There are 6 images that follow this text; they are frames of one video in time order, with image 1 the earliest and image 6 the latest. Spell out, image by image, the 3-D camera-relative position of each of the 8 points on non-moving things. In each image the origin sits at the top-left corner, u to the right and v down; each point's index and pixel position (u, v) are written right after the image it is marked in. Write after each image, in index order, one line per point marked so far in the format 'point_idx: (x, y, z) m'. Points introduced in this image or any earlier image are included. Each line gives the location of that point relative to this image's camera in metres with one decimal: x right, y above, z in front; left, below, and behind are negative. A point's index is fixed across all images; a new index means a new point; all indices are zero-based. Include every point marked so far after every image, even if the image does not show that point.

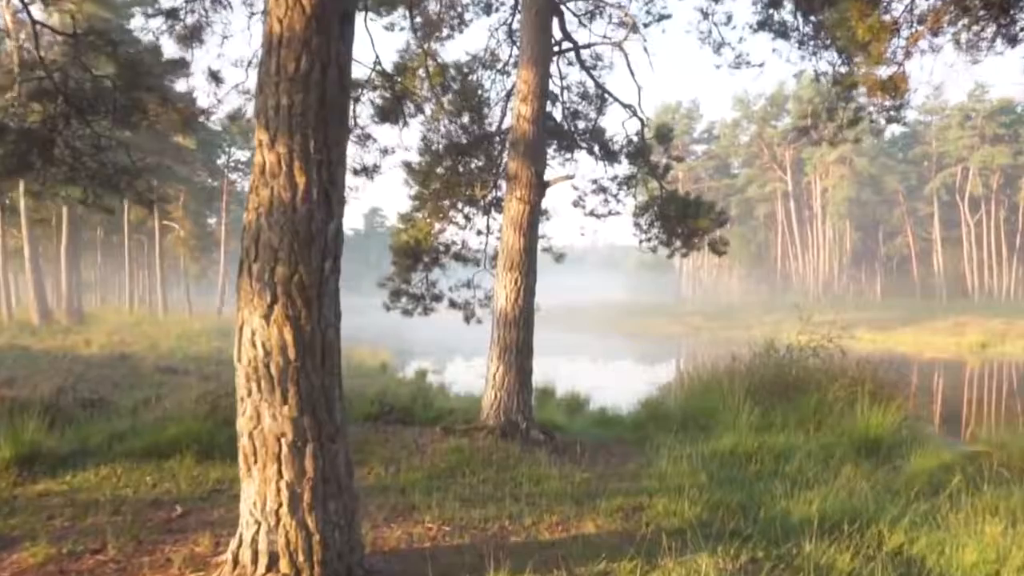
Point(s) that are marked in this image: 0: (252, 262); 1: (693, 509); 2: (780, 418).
0: (-1.0, +0.1, +3.5) m
1: (+1.1, -1.3, +5.4) m
2: (+3.0, -1.4, +9.9) m
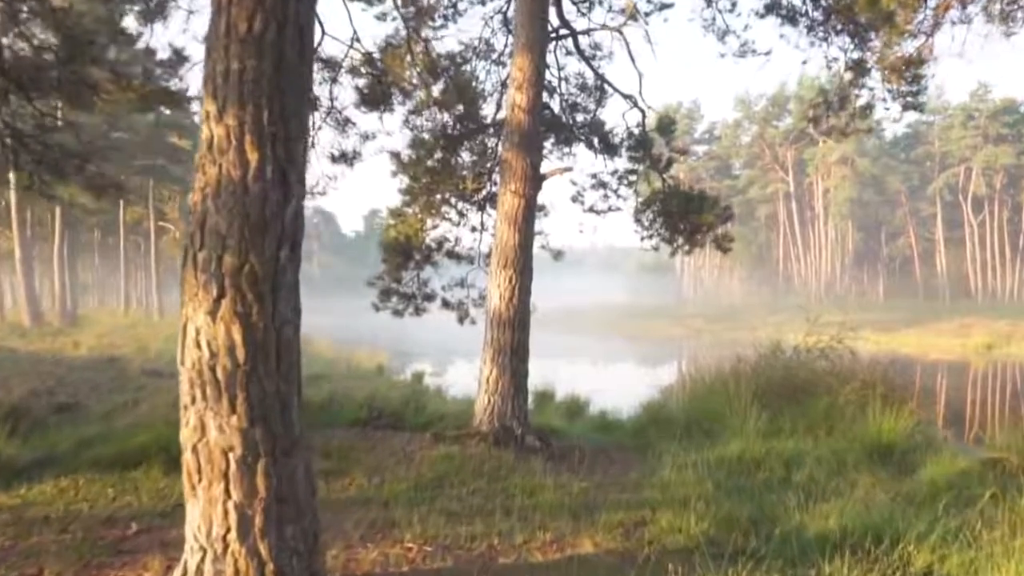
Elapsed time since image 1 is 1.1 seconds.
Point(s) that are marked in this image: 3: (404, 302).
0: (-1.1, +0.1, +3.1) m
1: (+1.0, -1.3, +5.0) m
2: (+2.9, -1.4, +9.5) m
3: (-1.2, -0.2, +9.9) m
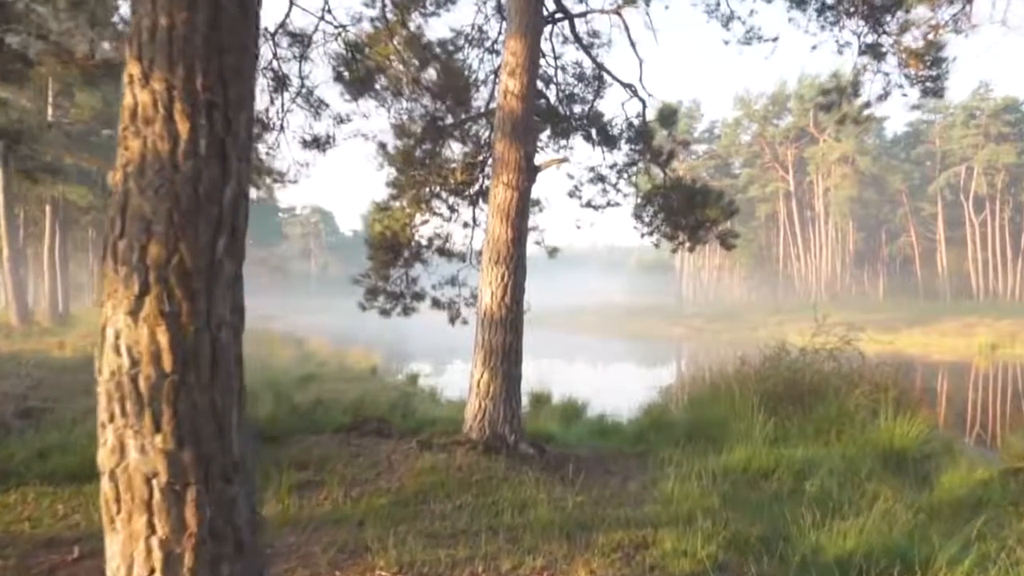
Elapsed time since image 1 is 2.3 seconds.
0: (-1.1, +0.1, +2.6) m
1: (+1.0, -1.3, +4.5) m
2: (+2.9, -1.4, +9.0) m
3: (-1.3, -0.1, +9.5) m
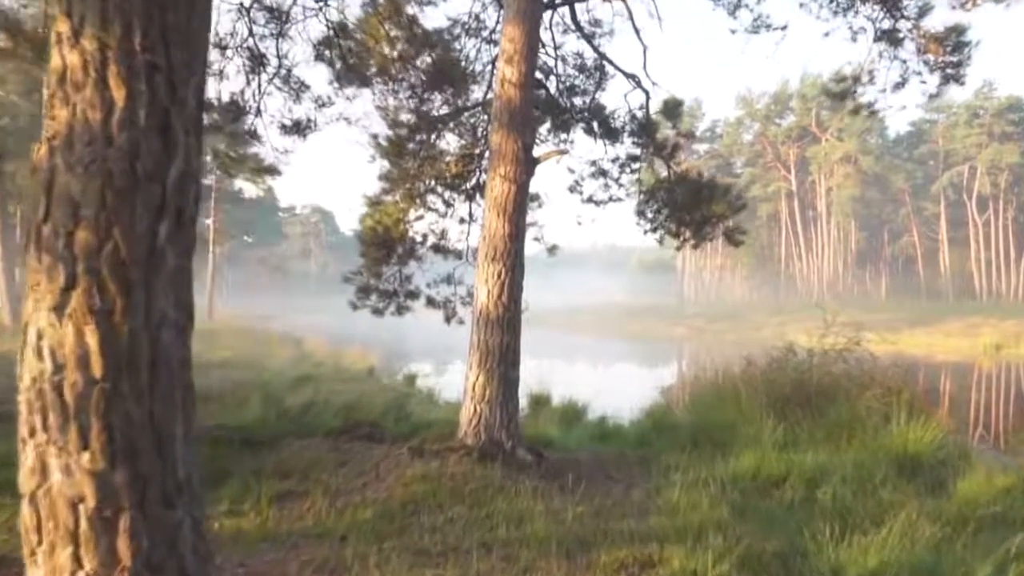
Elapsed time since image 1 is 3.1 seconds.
0: (-1.2, +0.2, +2.2) m
1: (+1.0, -1.3, +4.1) m
2: (+2.8, -1.4, +8.6) m
3: (-1.3, -0.1, +9.1) m
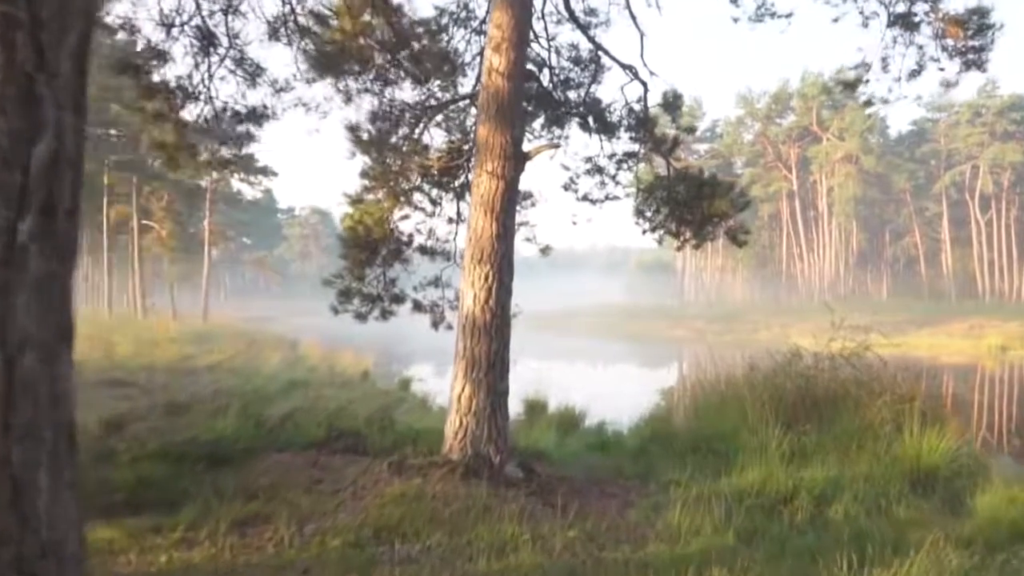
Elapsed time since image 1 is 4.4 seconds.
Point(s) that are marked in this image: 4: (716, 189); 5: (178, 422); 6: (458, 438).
0: (-1.3, +0.1, +1.7) m
1: (+0.9, -1.3, +3.6) m
2: (+2.8, -1.4, +8.2) m
3: (-1.4, -0.2, +8.6) m
4: (+1.9, +0.9, +8.5) m
5: (-3.1, -1.2, +8.2) m
6: (-0.4, -1.1, +6.6) m
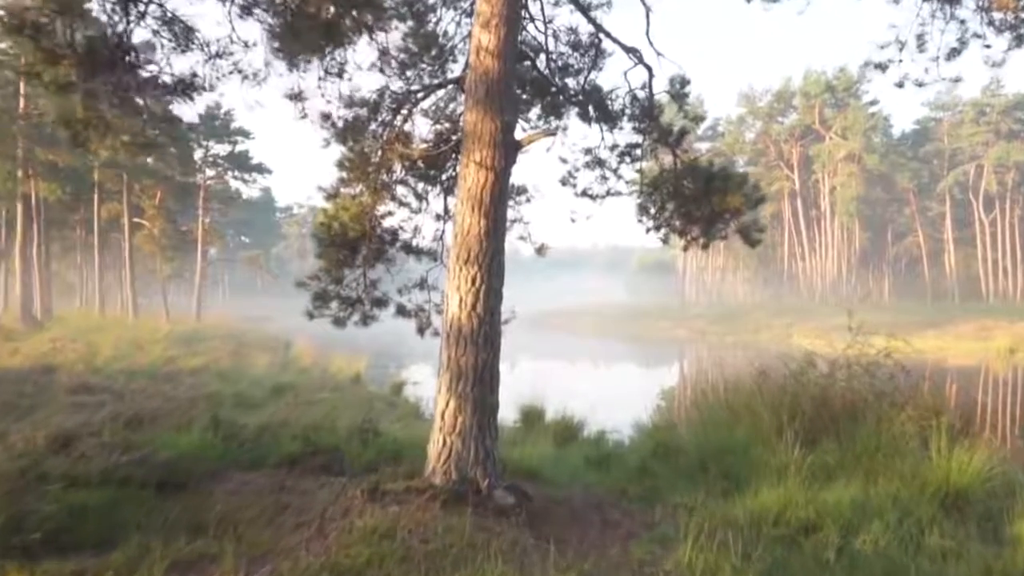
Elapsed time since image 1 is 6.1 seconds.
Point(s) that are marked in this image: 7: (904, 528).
0: (-1.3, +0.1, +1.0) m
1: (+0.8, -1.3, +2.9) m
2: (+2.7, -1.4, +7.5) m
3: (-1.4, -0.2, +7.9) m
4: (+1.9, +0.9, +7.8) m
5: (-3.1, -1.2, +7.5) m
6: (-0.5, -1.1, +5.9) m
7: (+2.6, -1.6, +5.9) m
